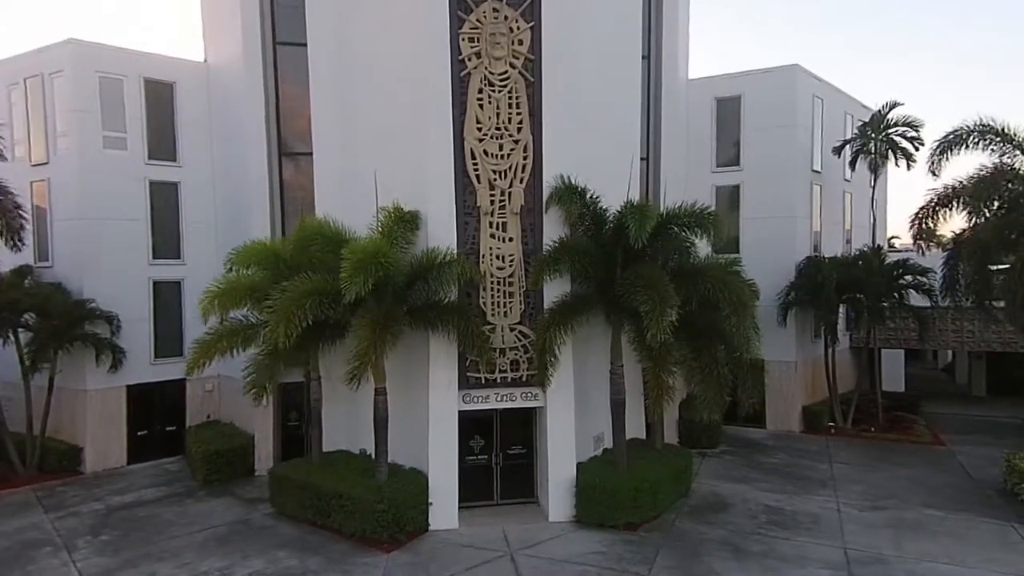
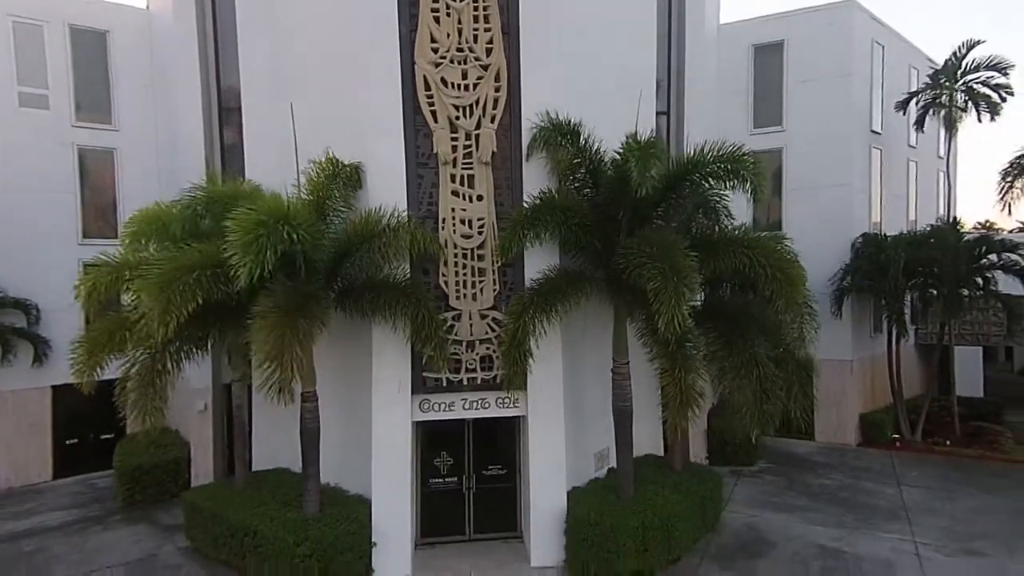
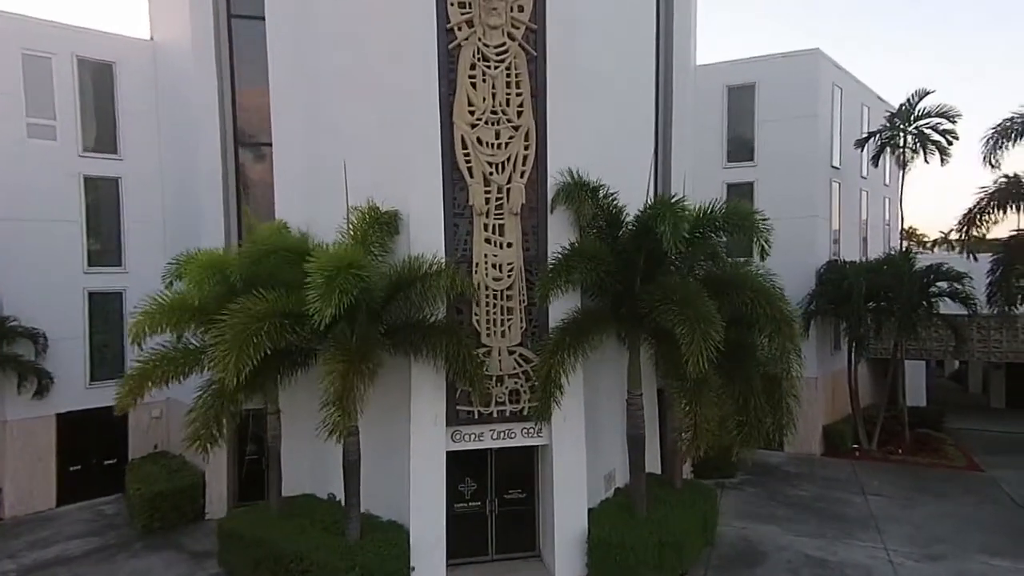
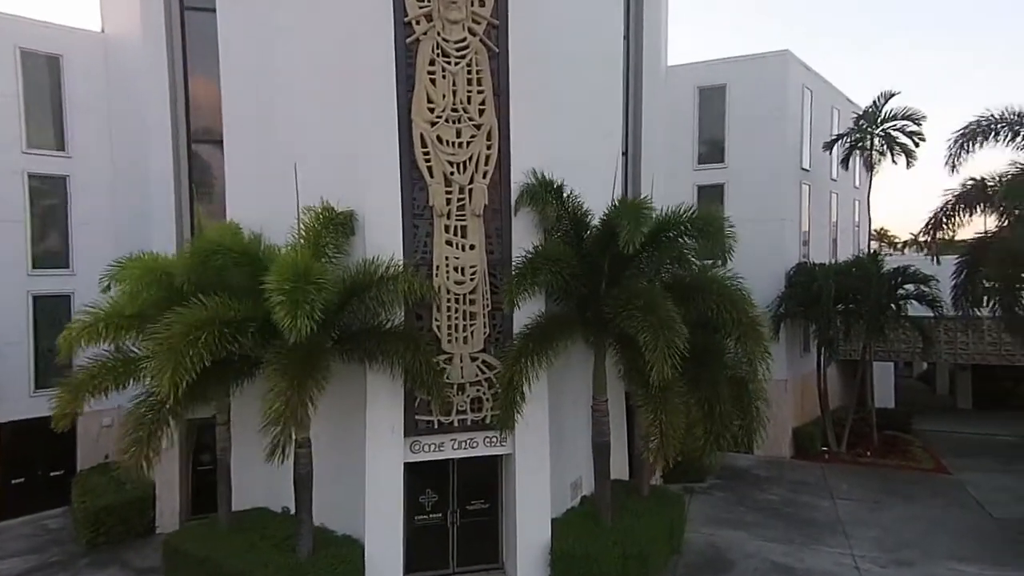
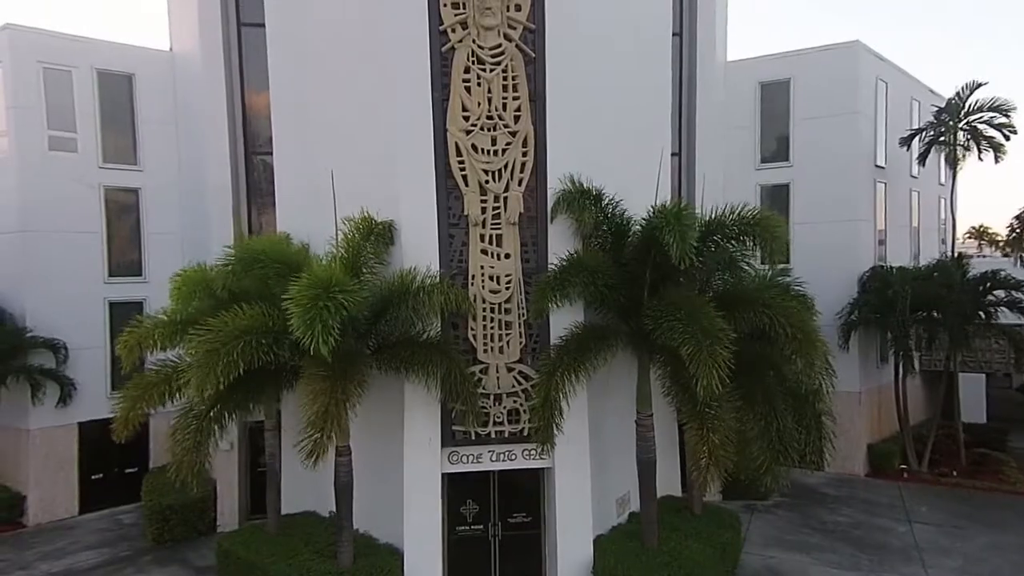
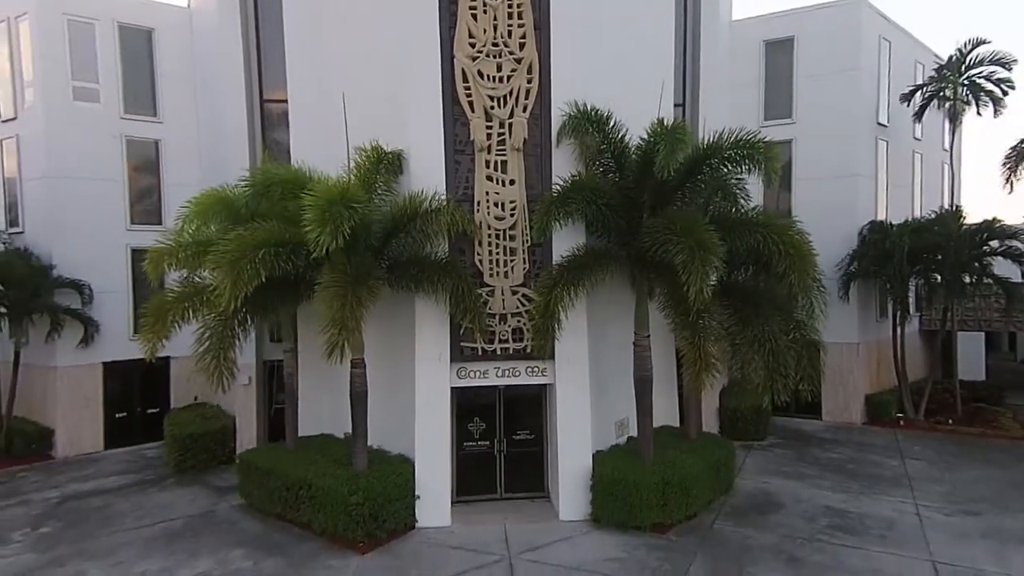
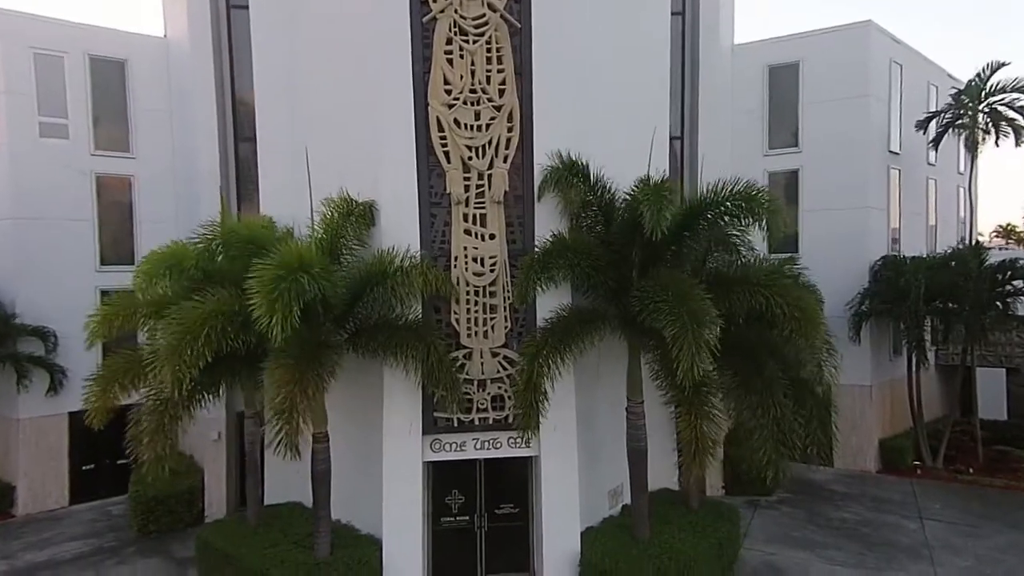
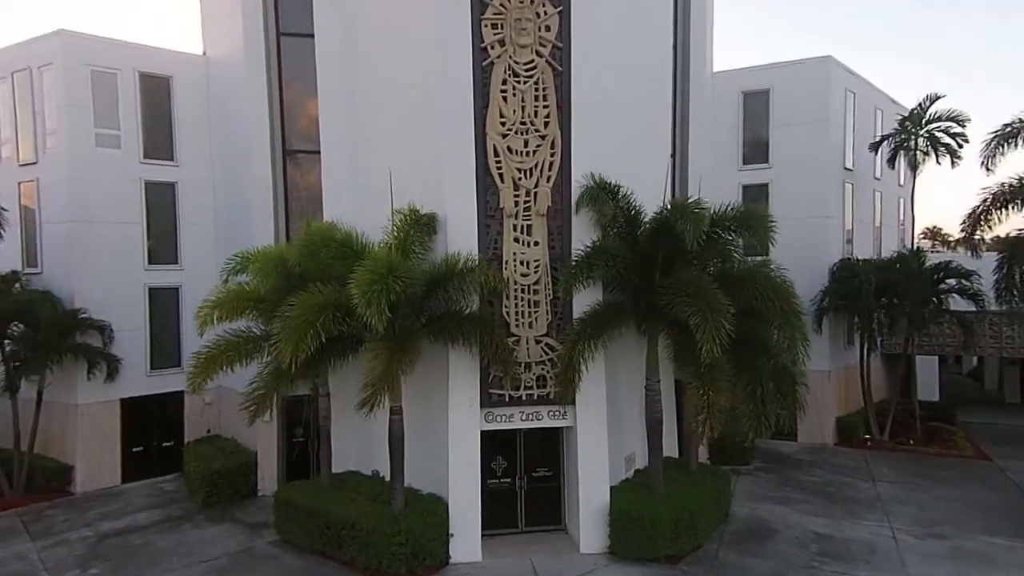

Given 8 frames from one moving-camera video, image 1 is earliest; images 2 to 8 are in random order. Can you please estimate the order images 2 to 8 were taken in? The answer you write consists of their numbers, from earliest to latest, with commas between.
8, 3, 4, 5, 7, 2, 6
